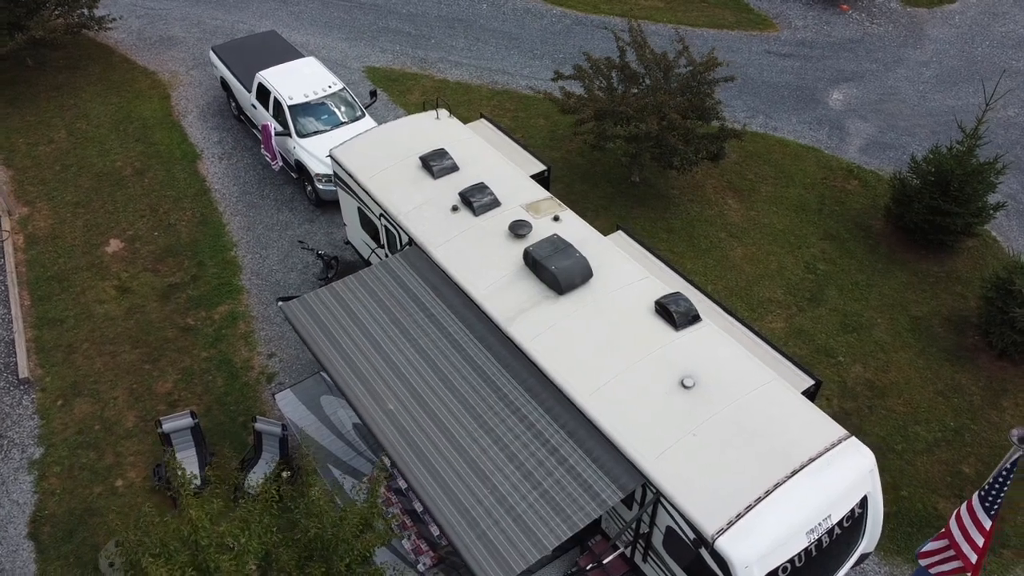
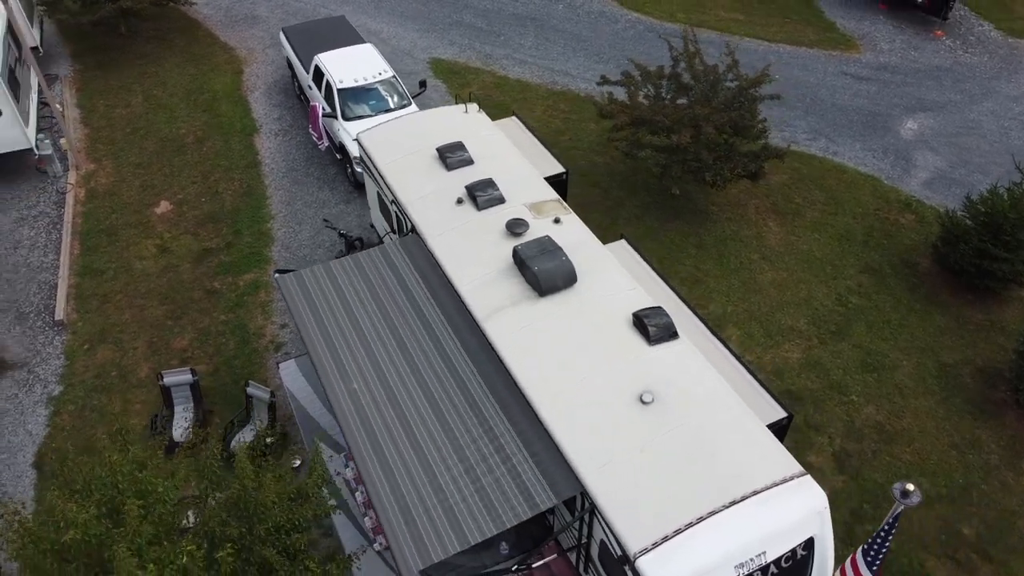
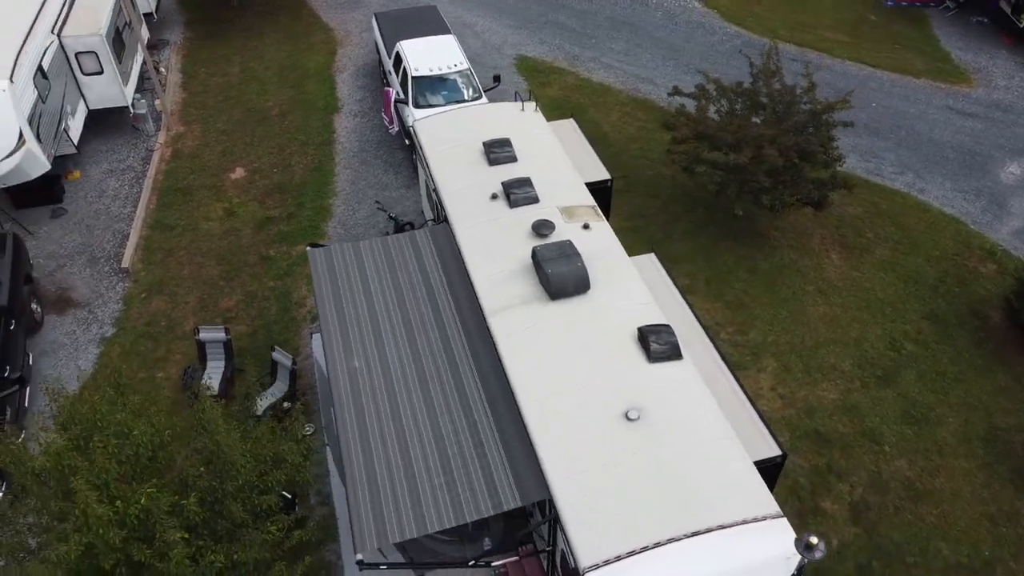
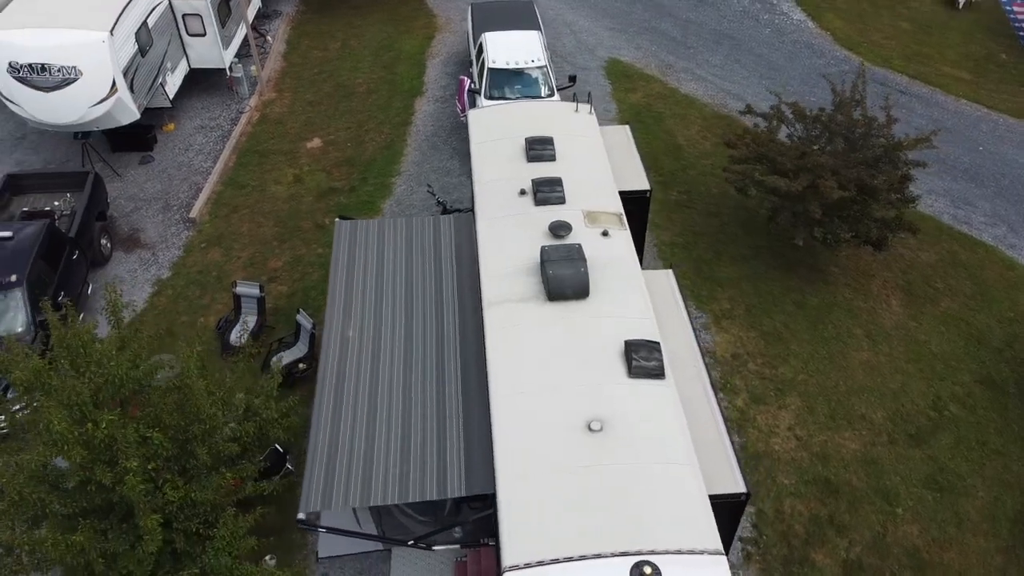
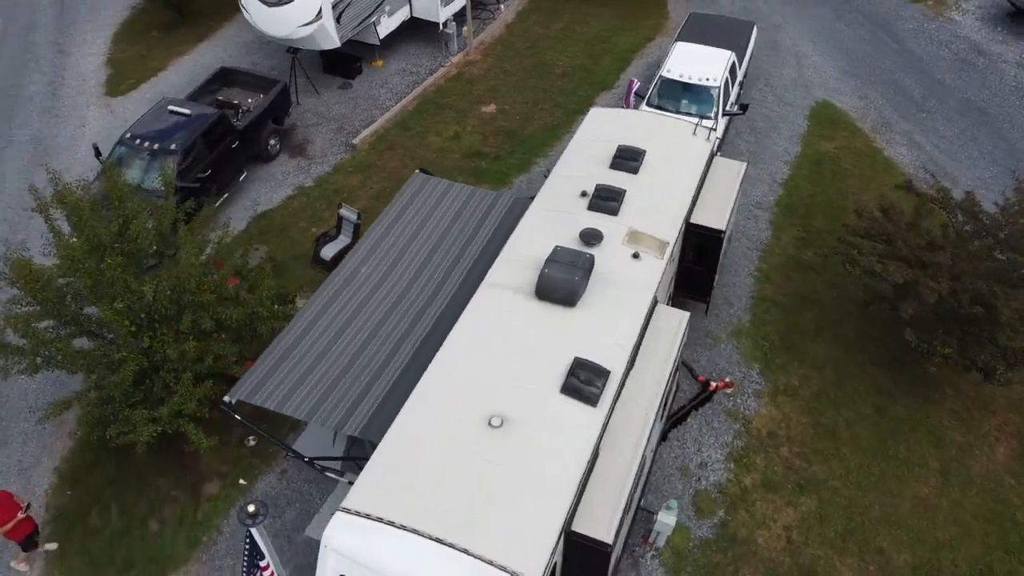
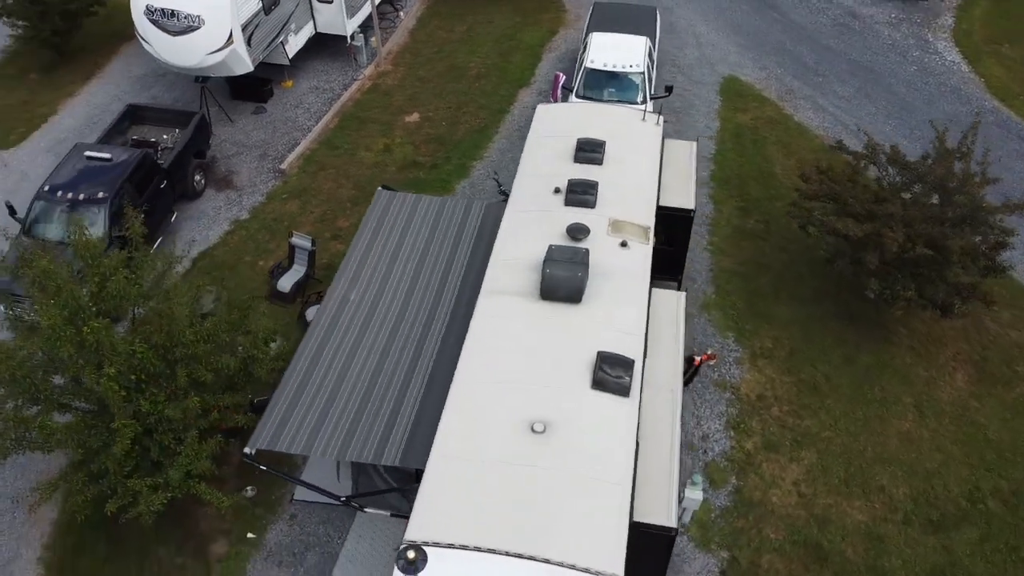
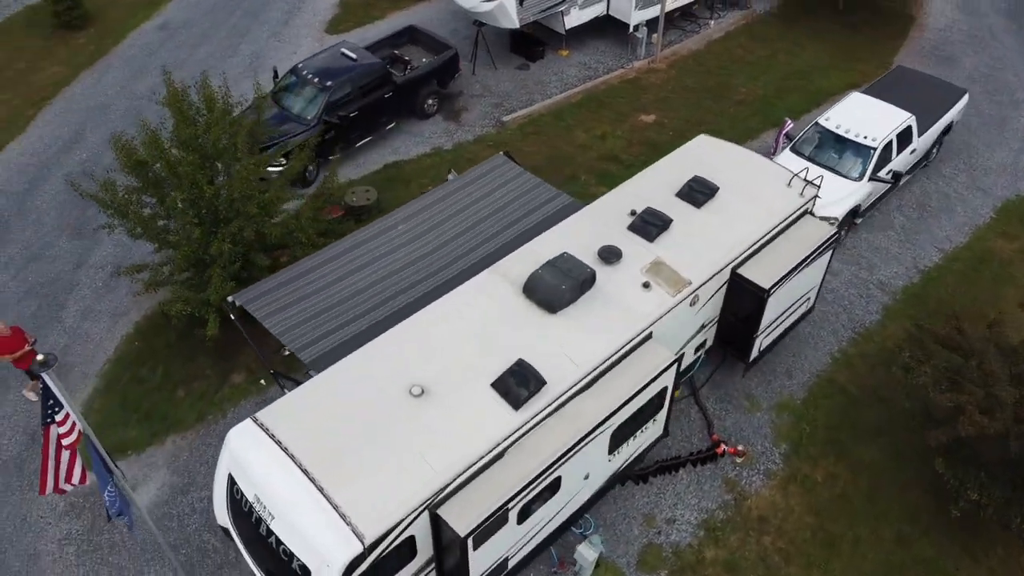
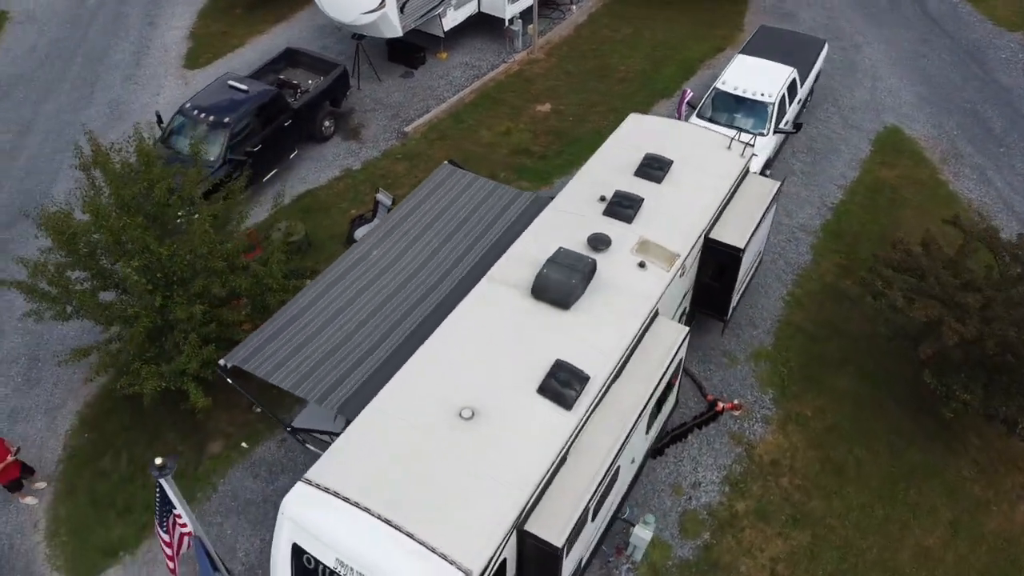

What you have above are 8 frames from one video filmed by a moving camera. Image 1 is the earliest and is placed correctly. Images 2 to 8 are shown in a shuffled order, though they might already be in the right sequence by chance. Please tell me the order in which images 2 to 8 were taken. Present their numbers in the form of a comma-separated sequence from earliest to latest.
2, 3, 4, 6, 5, 8, 7
